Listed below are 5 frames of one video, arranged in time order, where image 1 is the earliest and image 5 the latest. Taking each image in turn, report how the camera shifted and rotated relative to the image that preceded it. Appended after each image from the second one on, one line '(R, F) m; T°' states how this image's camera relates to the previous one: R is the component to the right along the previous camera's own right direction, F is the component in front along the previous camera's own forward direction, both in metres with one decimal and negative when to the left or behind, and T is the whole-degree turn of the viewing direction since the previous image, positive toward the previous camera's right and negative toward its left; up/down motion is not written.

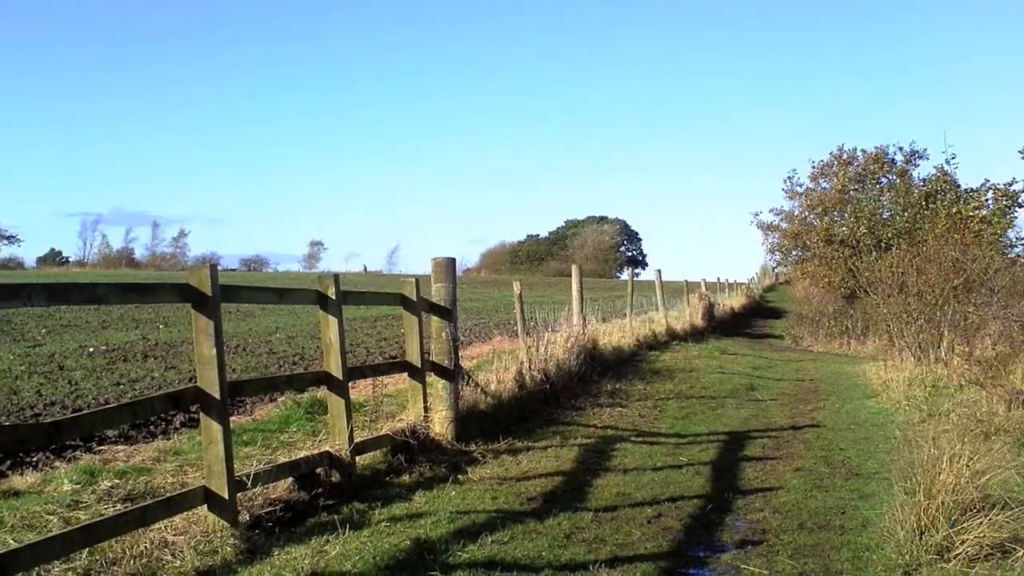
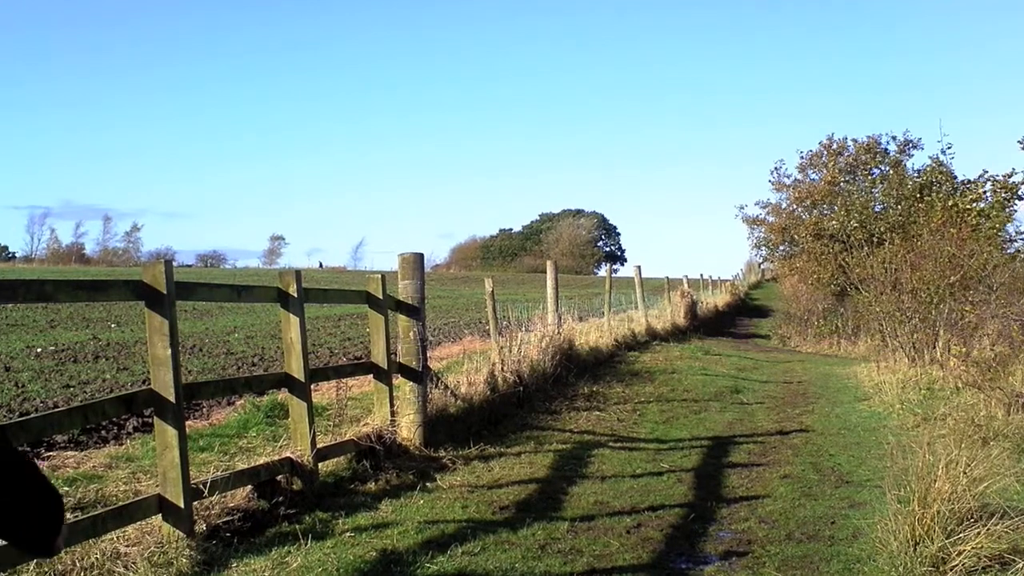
(+0.2, +0.4) m; 0°
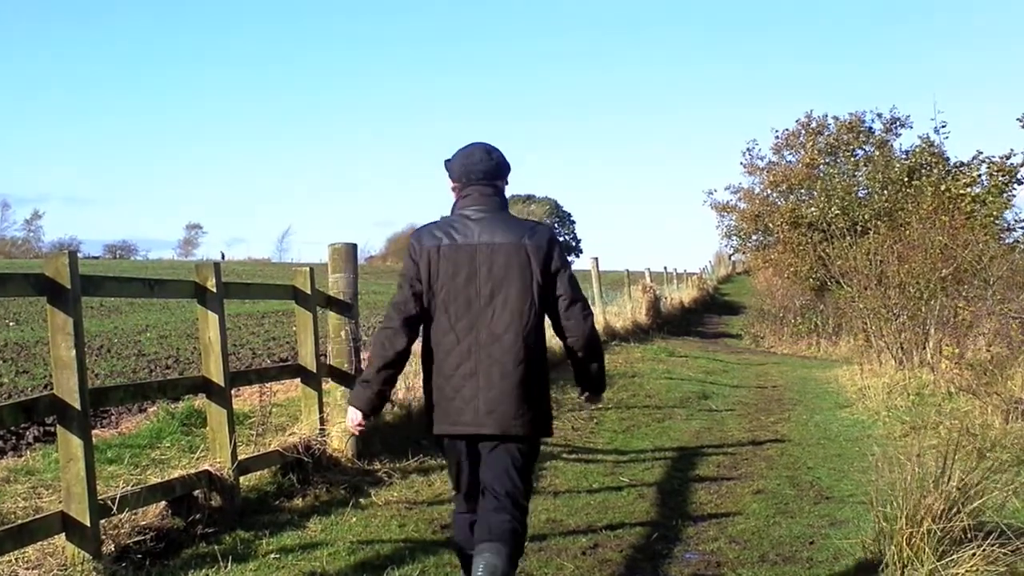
(+0.4, +0.8) m; 0°
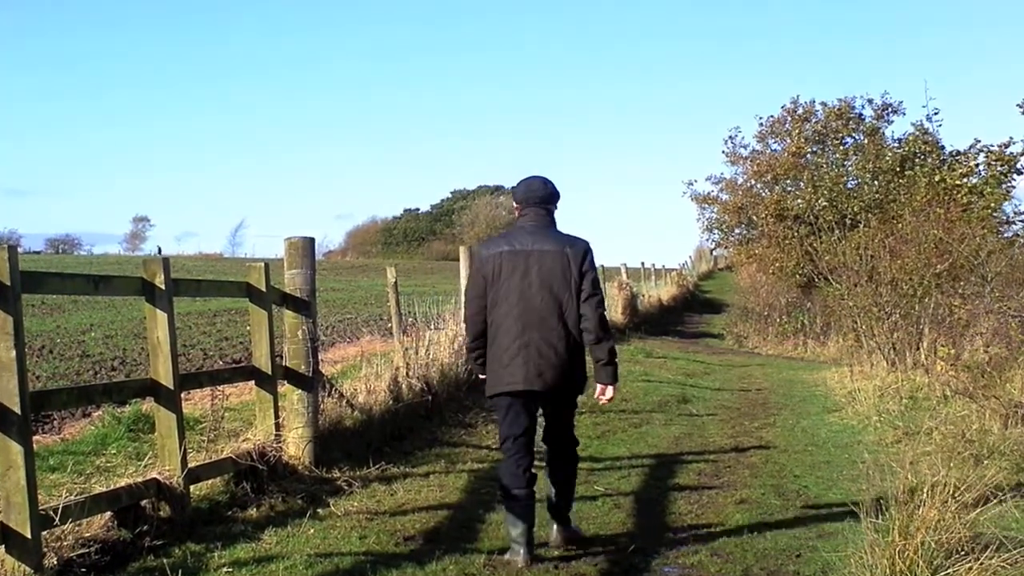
(+0.2, +0.4) m; 0°
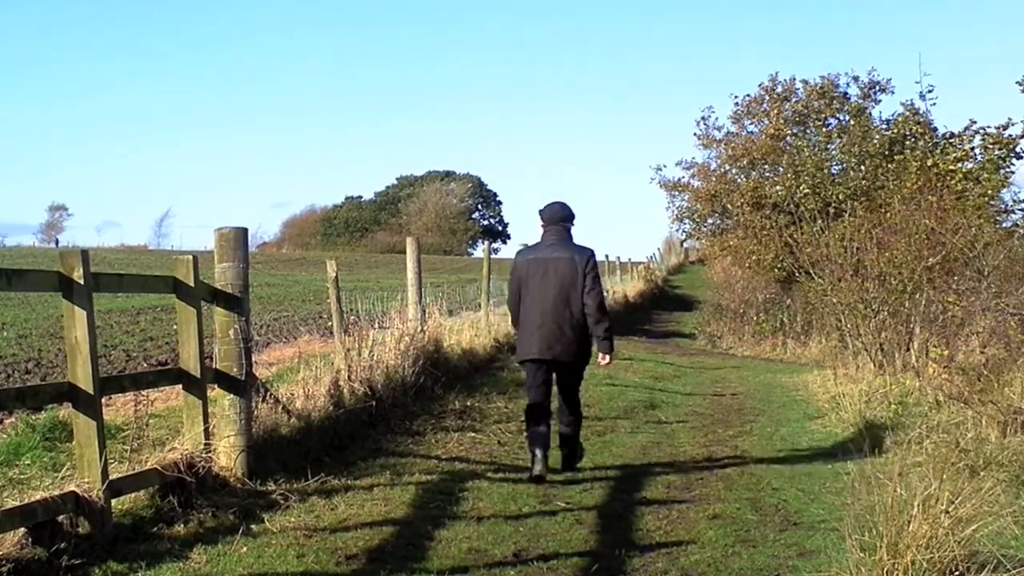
(+0.3, +0.6) m; 0°
